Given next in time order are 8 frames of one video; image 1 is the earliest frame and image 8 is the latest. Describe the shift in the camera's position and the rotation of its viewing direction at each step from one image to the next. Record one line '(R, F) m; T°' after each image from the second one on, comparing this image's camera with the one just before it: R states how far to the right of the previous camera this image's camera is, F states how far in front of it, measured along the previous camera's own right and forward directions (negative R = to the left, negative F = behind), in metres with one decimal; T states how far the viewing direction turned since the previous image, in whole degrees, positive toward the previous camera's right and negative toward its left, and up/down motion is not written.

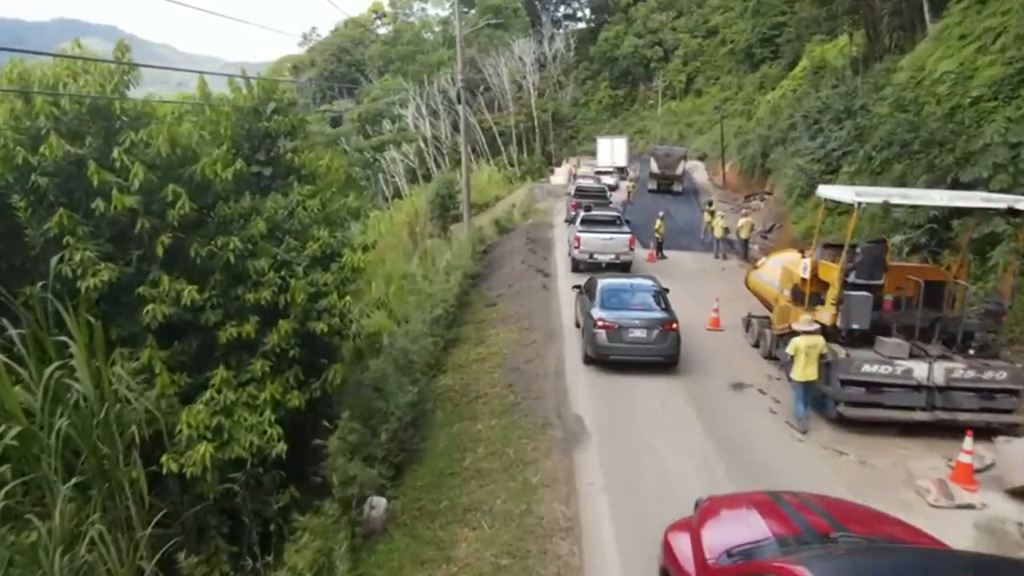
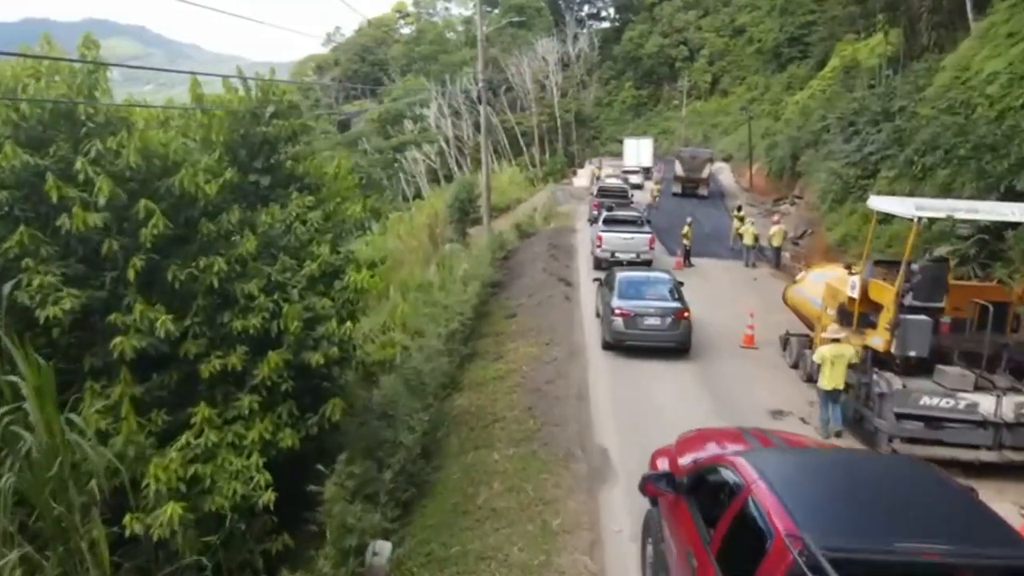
(0.0, +1.0) m; -1°
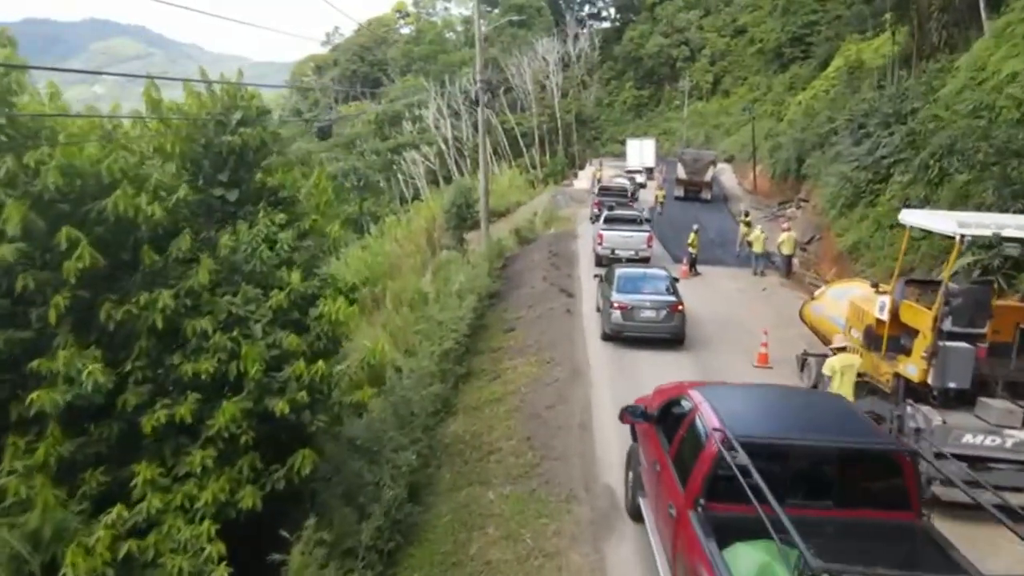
(0.0, +1.0) m; 0°
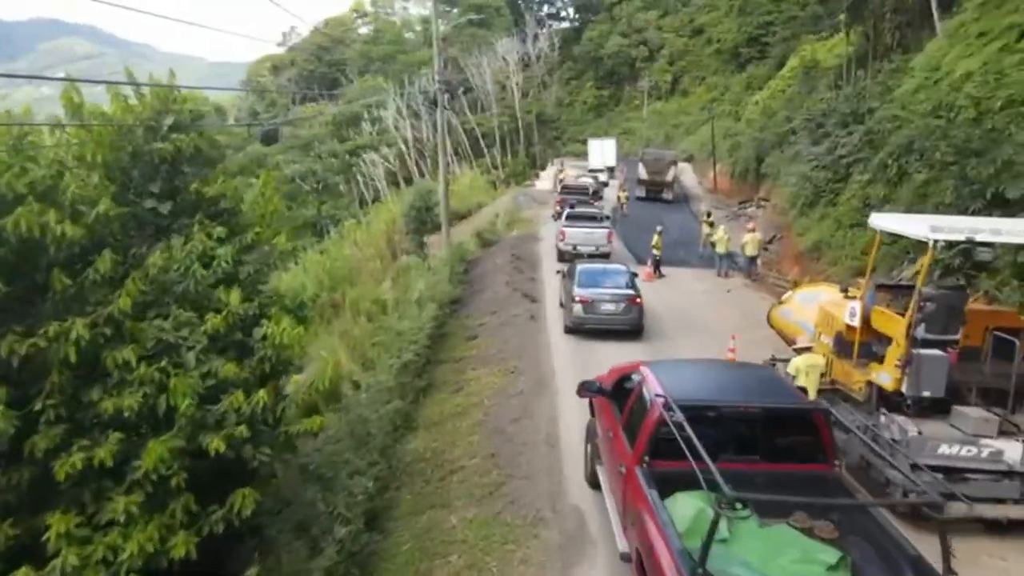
(0.0, +0.5) m; +2°
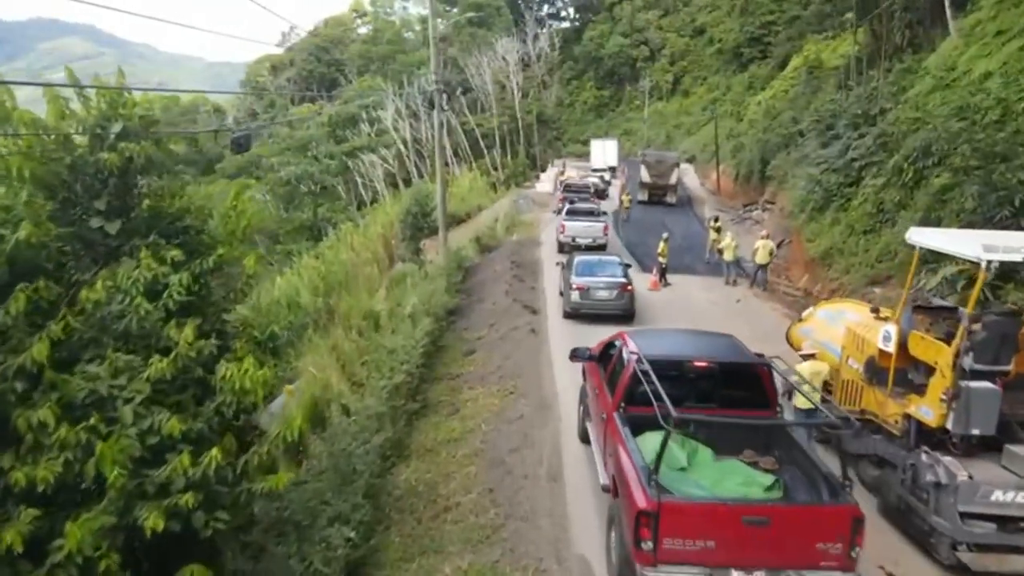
(0.0, +1.0) m; 0°
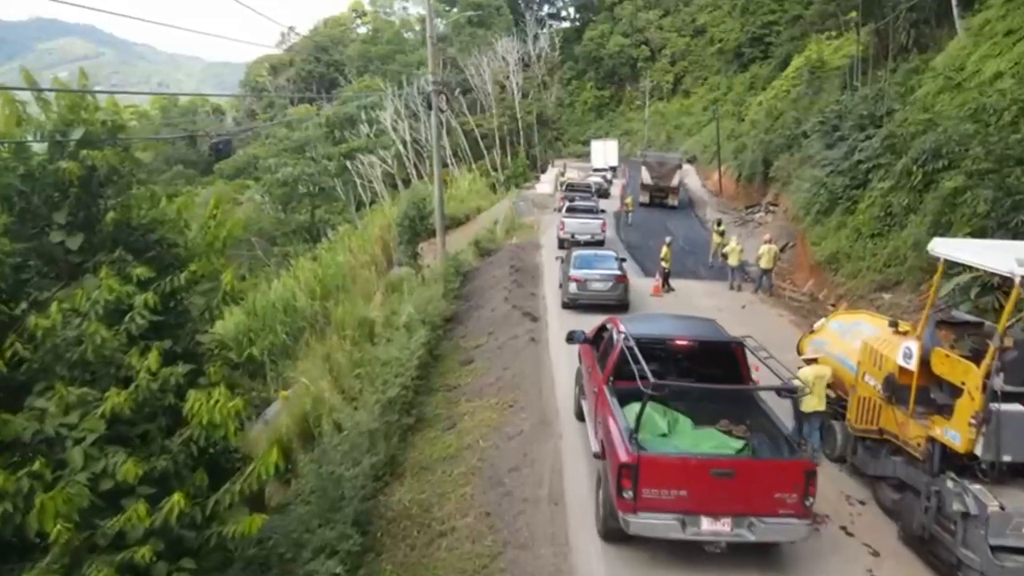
(0.0, +0.5) m; 0°
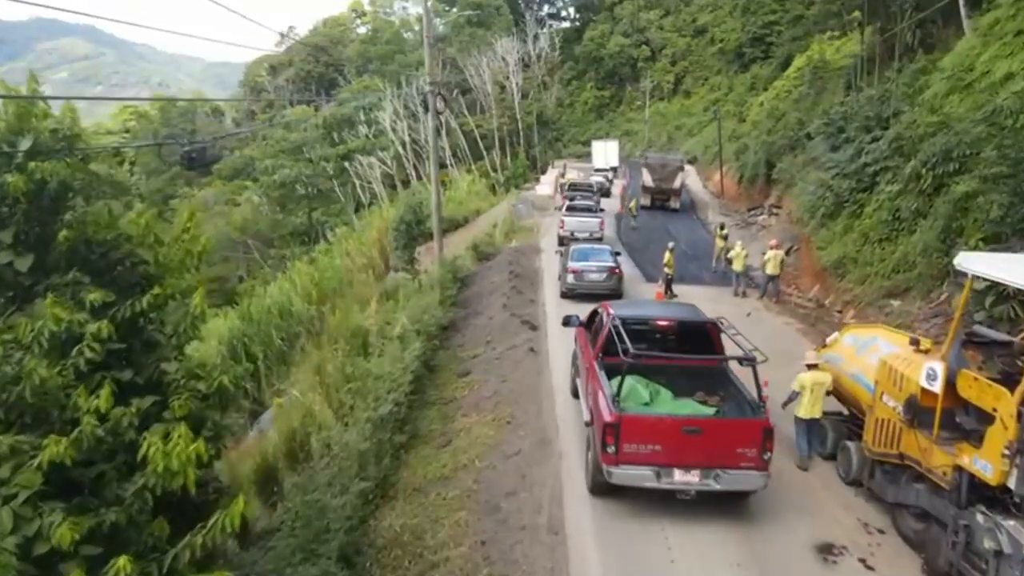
(0.0, +0.6) m; 0°
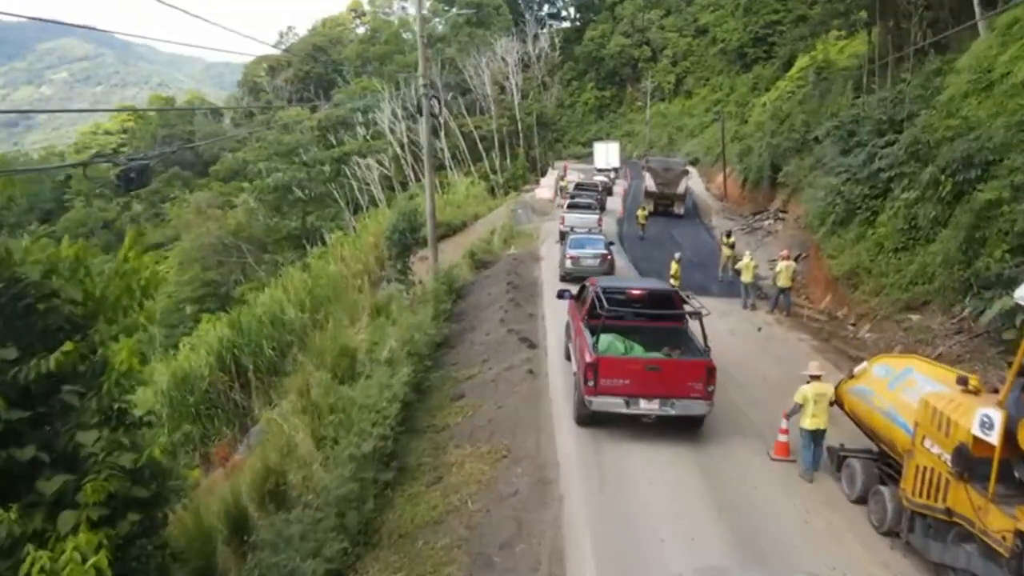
(0.0, +1.1) m; 0°
